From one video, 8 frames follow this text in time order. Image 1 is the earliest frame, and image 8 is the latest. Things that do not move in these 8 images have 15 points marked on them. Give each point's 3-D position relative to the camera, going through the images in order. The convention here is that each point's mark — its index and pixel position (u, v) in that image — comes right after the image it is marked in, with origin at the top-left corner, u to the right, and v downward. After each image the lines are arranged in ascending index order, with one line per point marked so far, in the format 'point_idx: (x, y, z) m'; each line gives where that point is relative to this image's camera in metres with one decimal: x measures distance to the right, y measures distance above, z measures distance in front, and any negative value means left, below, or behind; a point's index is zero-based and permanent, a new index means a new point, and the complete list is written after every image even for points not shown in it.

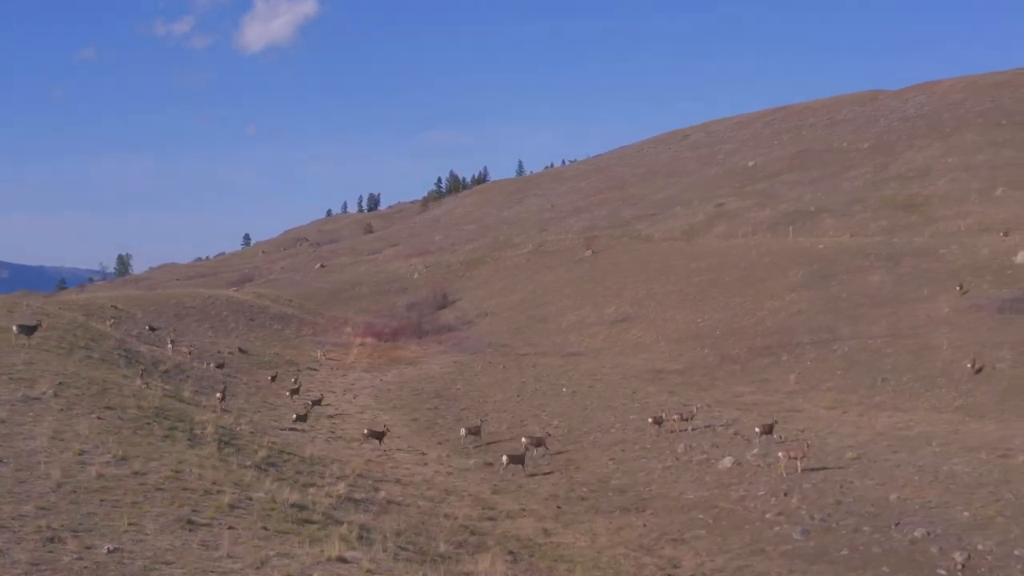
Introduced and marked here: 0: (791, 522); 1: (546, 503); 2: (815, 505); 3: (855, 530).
0: (+3.2, -2.7, +18.4) m
1: (+0.4, -2.7, +19.8) m
2: (+3.6, -2.6, +18.8) m
3: (+3.9, -2.8, +18.0) m
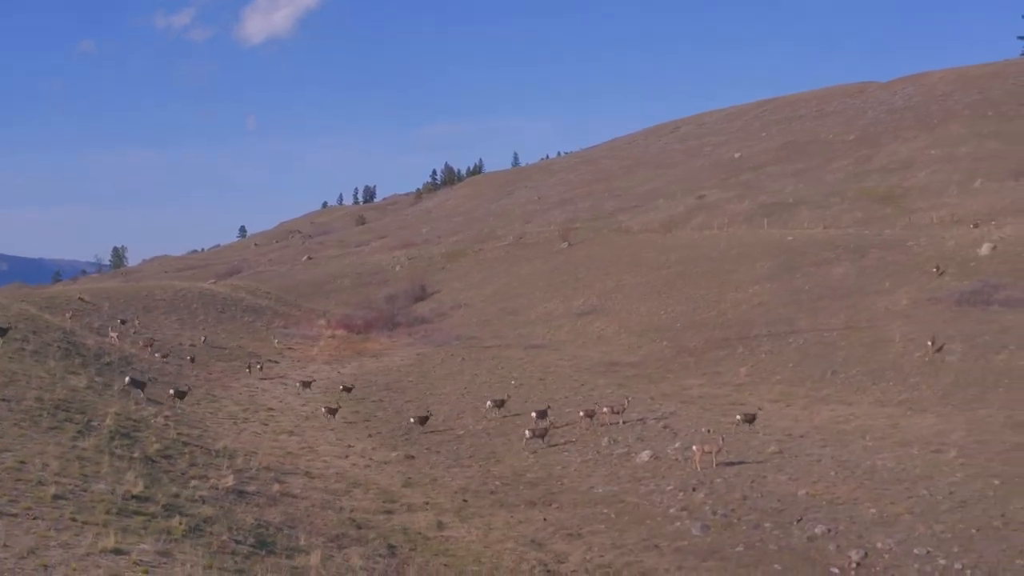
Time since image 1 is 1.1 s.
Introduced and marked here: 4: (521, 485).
0: (+2.1, -2.6, +18.0) m
1: (-0.8, -2.6, +19.5) m
2: (+2.4, -2.5, +18.4) m
3: (+2.7, -2.6, +17.6) m
4: (+0.1, -2.5, +19.9) m
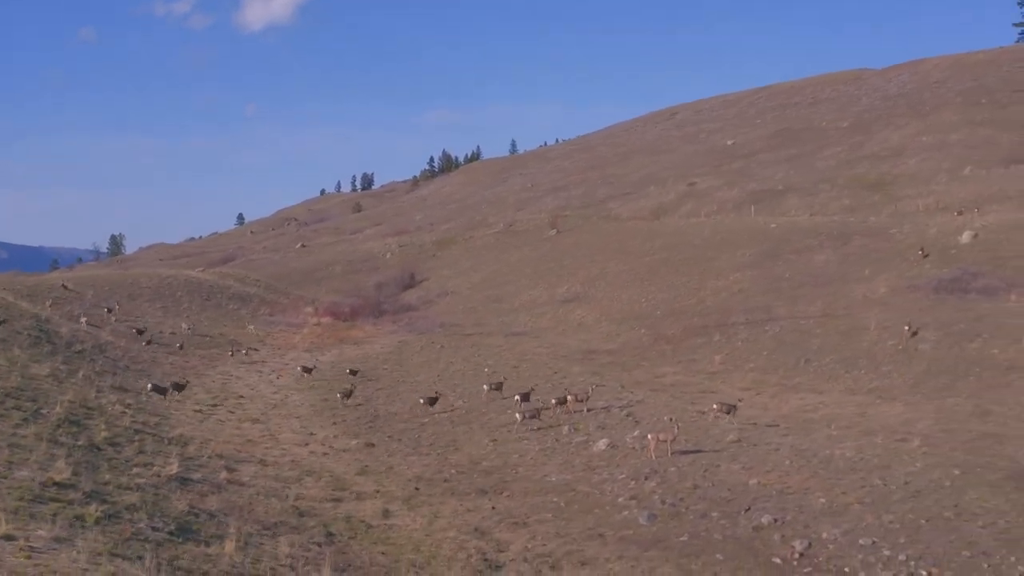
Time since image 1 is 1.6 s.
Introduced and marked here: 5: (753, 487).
0: (+1.5, -2.5, +17.9) m
1: (-1.4, -2.4, +19.4) m
2: (+1.8, -2.3, +18.3) m
3: (+2.1, -2.5, +17.5) m
4: (-0.5, -2.3, +19.8) m
5: (+2.8, -2.3, +18.2) m
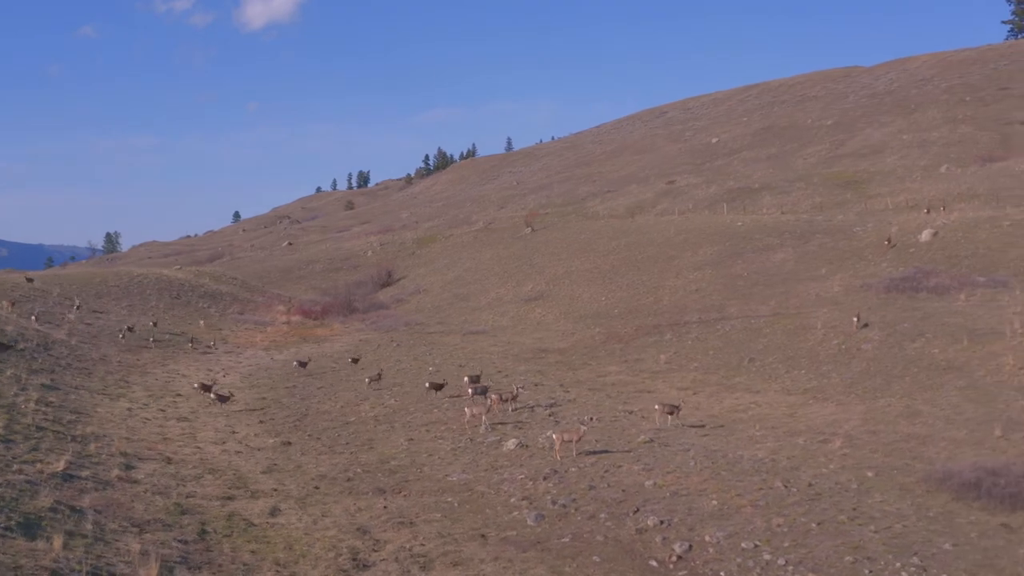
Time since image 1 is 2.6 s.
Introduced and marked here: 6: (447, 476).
0: (+0.2, -2.5, +17.7) m
1: (-2.6, -2.4, +19.3) m
2: (+0.6, -2.3, +18.1) m
3: (+0.9, -2.5, +17.2) m
4: (-1.7, -2.3, +19.6) m
5: (+1.5, -2.3, +17.9) m
6: (-0.8, -2.3, +19.2) m
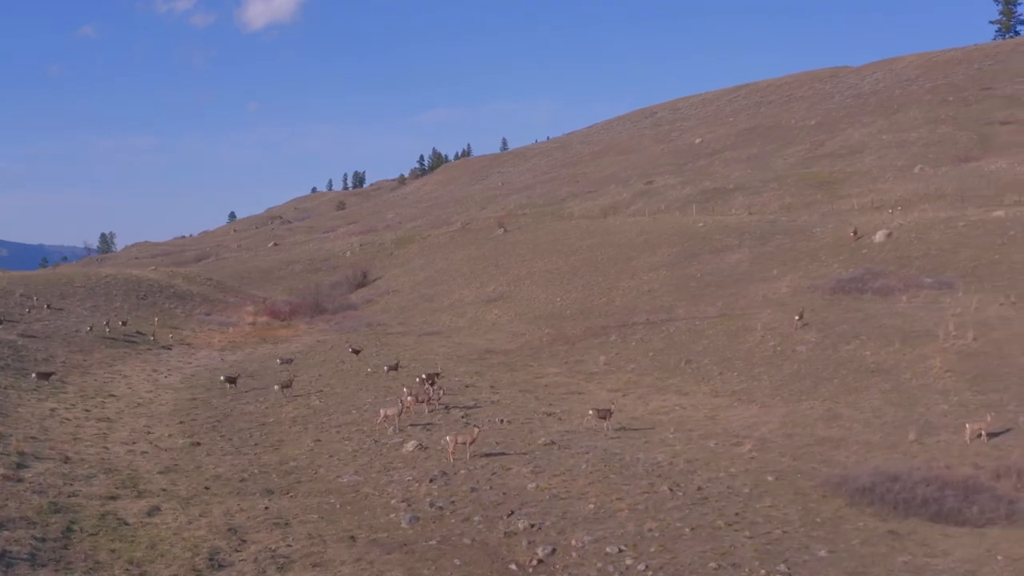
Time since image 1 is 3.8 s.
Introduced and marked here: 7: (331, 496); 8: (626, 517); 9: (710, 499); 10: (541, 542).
0: (-1.1, -2.5, +17.5) m
1: (-3.9, -2.4, +19.2) m
2: (-0.7, -2.3, +17.9) m
3: (-0.5, -2.5, +17.0) m
4: (-3.0, -2.3, +19.5) m
5: (+0.2, -2.3, +17.7) m
6: (-2.1, -2.3, +19.1) m
7: (-2.1, -2.4, +18.3) m
8: (+1.2, -2.4, +16.8) m
9: (+2.2, -2.4, +17.7) m
10: (+0.3, -2.6, +16.1) m
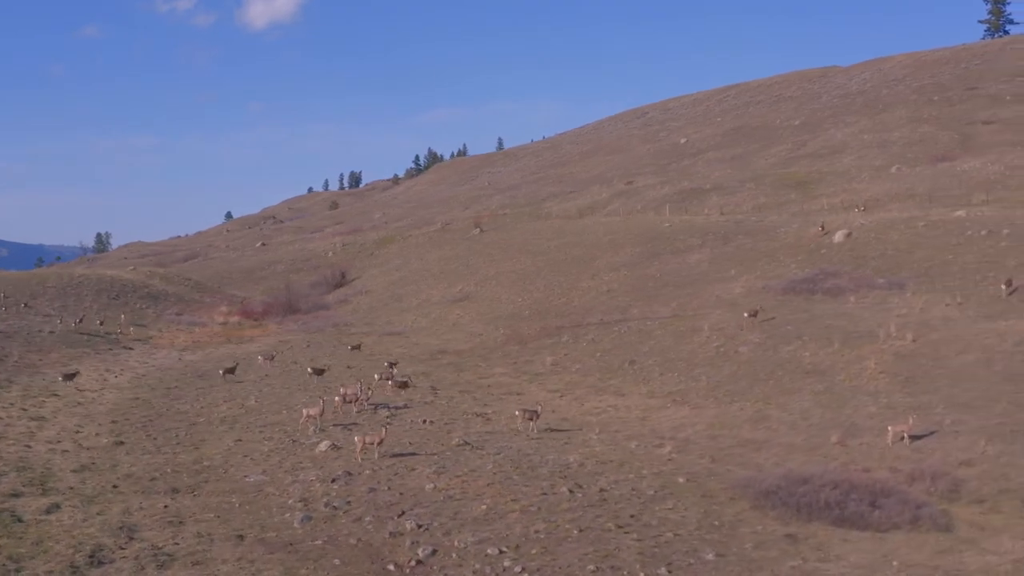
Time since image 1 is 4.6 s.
0: (-2.3, -2.4, +17.4) m
1: (-5.0, -2.4, +19.2) m
2: (-1.9, -2.3, +17.8) m
3: (-1.7, -2.5, +17.0) m
4: (-4.1, -2.3, +19.5) m
5: (-0.9, -2.3, +17.6) m
6: (-3.2, -2.3, +19.0) m
7: (-3.2, -2.4, +18.3) m
8: (+0.1, -2.4, +16.6) m
9: (+1.1, -2.4, +17.5) m
10: (-0.9, -2.6, +16.0) m
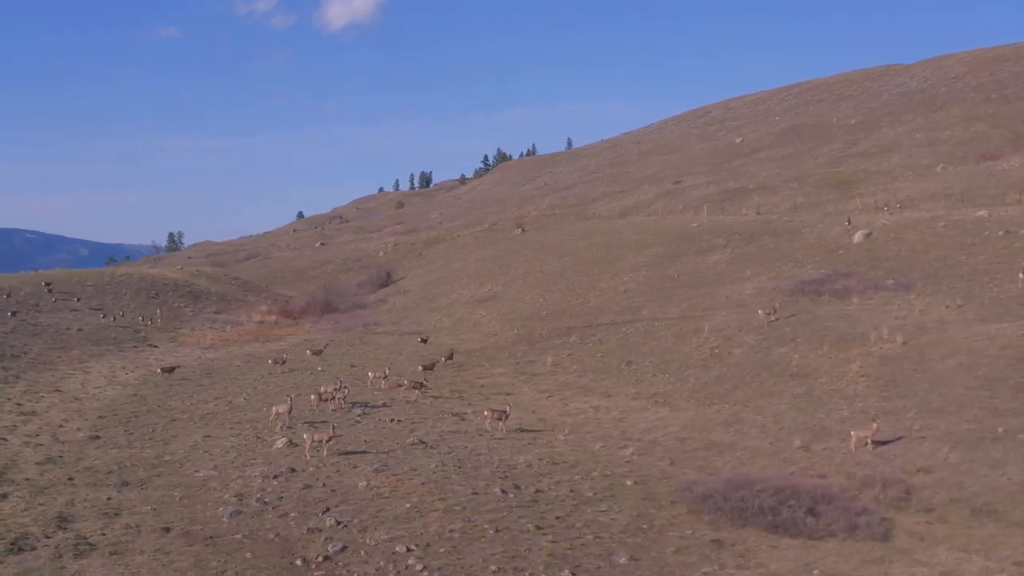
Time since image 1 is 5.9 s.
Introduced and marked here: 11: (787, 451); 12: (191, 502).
0: (-3.0, -2.4, +17.5) m
1: (-5.6, -2.3, +19.5) m
2: (-2.6, -2.3, +17.9) m
3: (-2.5, -2.4, +17.0) m
4: (-4.6, -2.2, +19.7) m
5: (-1.7, -2.3, +17.6) m
6: (-3.8, -2.2, +19.2) m
7: (-3.9, -2.4, +18.5) m
8: (-0.8, -2.4, +16.6) m
9: (+0.3, -2.4, +17.3) m
10: (-1.8, -2.6, +16.0) m
11: (+3.5, -2.0, +19.9) m
12: (-3.6, -2.4, +17.8) m
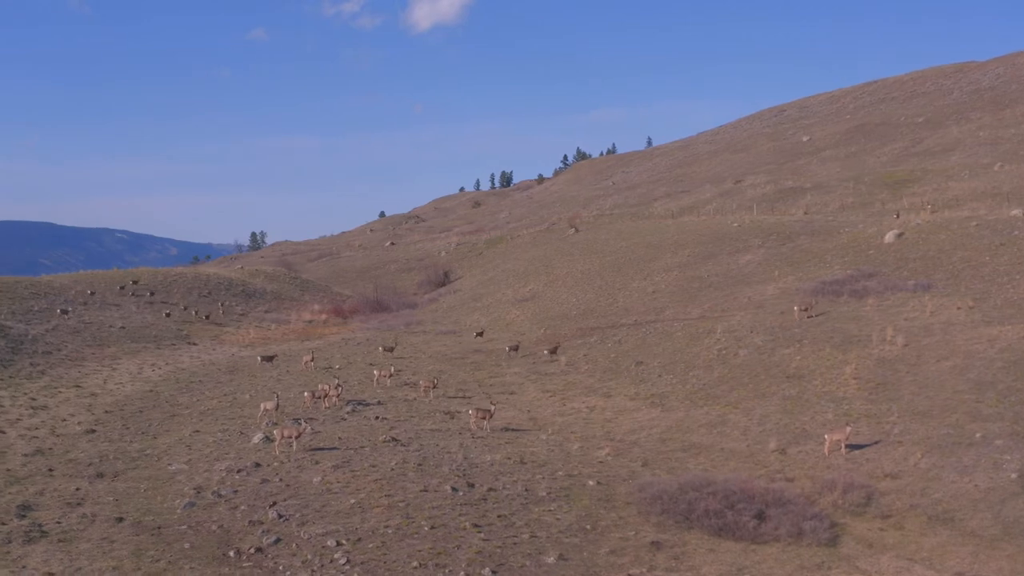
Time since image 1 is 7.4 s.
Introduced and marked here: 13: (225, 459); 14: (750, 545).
0: (-3.6, -2.4, +17.8) m
1: (-5.9, -2.3, +20.0) m
2: (-3.1, -2.2, +18.1) m
3: (-3.0, -2.4, +17.2) m
4: (-5.0, -2.2, +20.1) m
5: (-2.2, -2.2, +17.7) m
6: (-4.2, -2.2, +19.5) m
7: (-4.4, -2.3, +18.8) m
8: (-1.4, -2.4, +16.6) m
9: (-0.3, -2.3, +17.3) m
10: (-2.4, -2.5, +16.1) m
11: (+3.1, -2.0, +19.6) m
12: (-4.1, -2.4, +18.1) m
13: (-3.5, -2.1, +19.4) m
14: (+2.4, -2.6, +16.2) m
